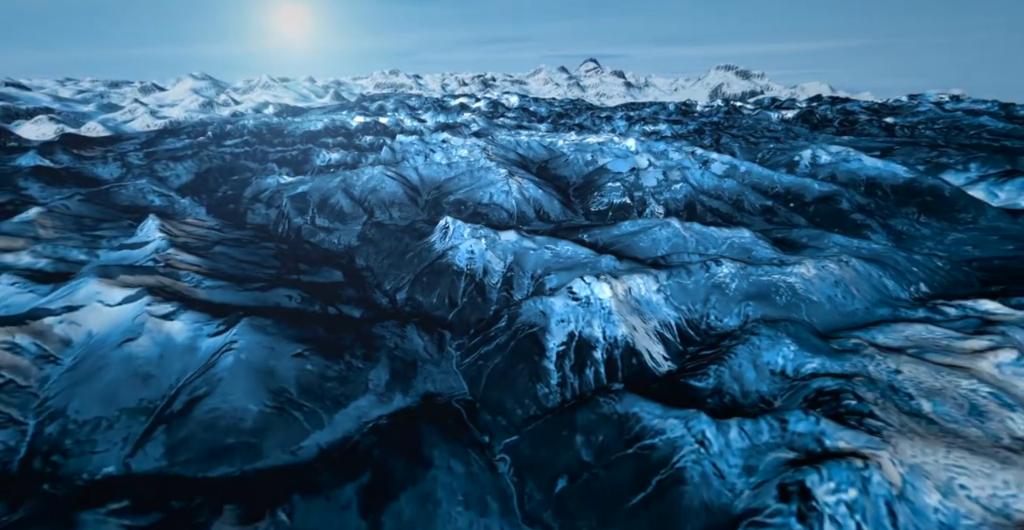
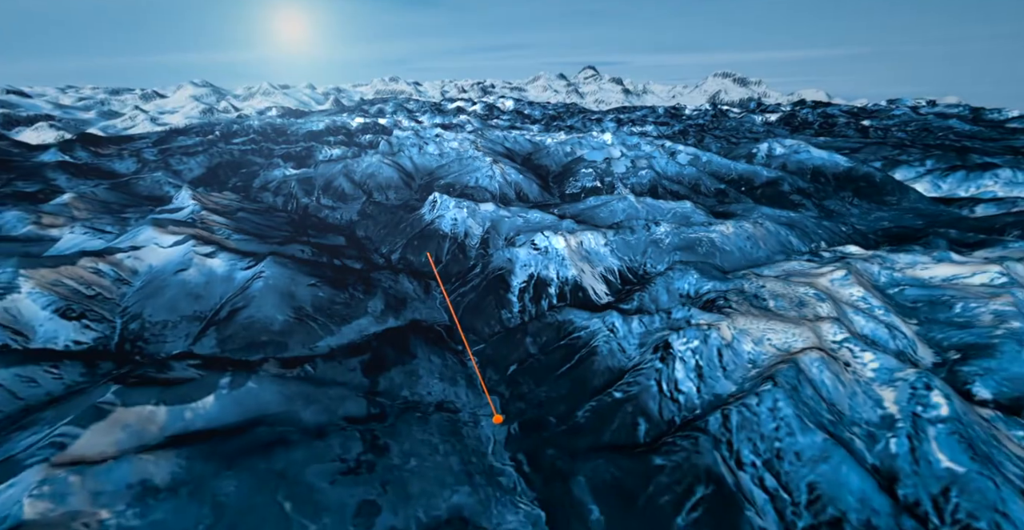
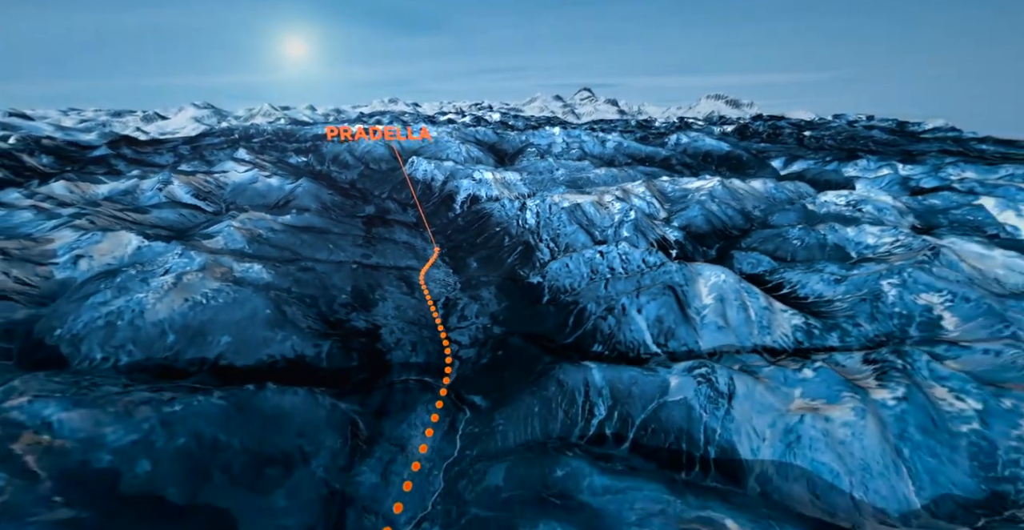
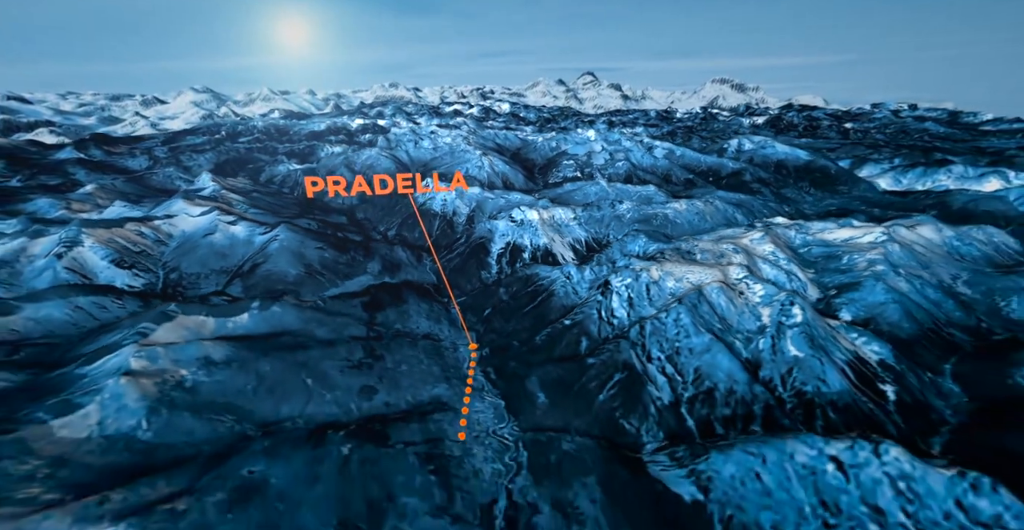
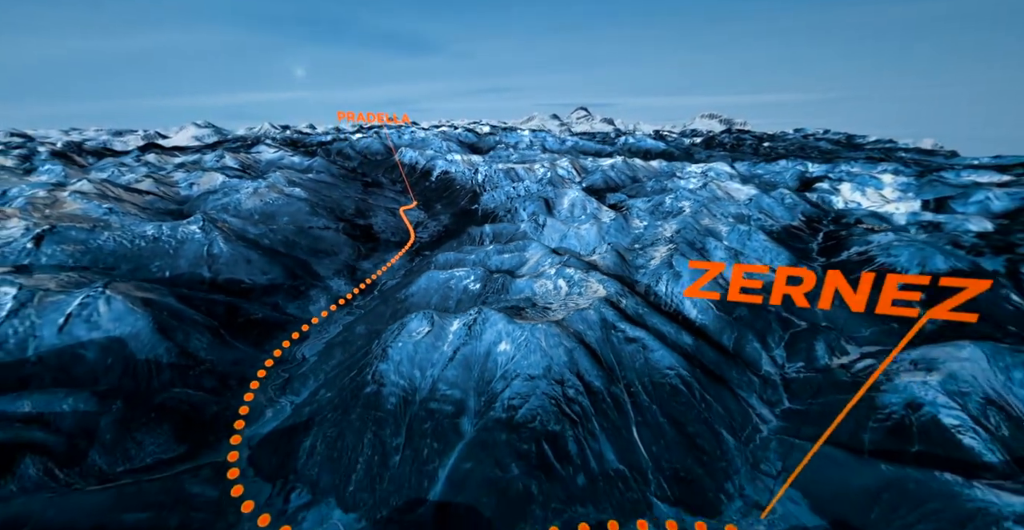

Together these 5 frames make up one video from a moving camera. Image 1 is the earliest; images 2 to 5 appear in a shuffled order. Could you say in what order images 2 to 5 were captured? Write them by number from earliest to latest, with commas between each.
2, 4, 3, 5
